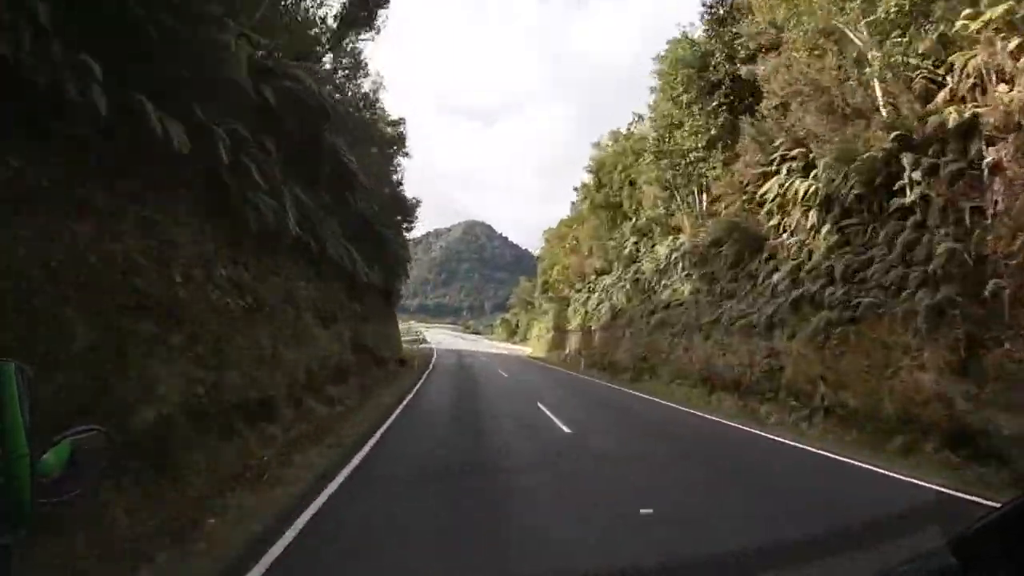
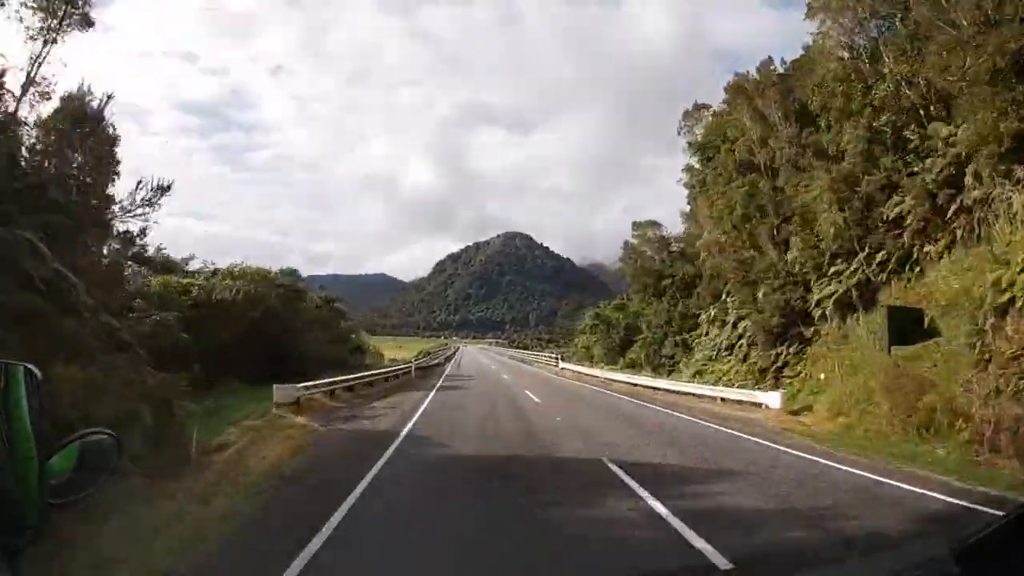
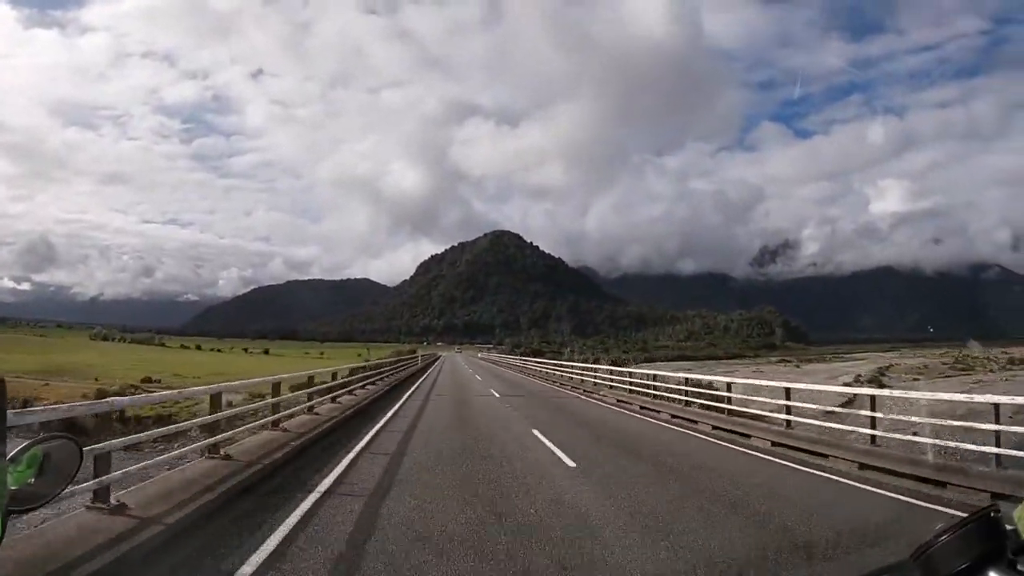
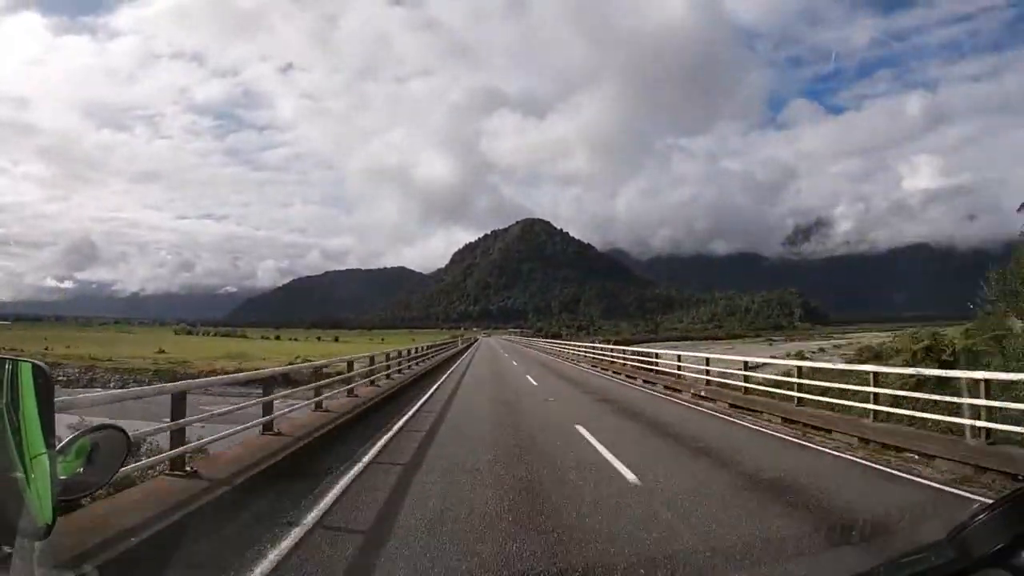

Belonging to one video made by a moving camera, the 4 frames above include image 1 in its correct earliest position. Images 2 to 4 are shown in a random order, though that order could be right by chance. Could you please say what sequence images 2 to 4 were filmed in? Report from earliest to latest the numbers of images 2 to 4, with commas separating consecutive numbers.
2, 4, 3
